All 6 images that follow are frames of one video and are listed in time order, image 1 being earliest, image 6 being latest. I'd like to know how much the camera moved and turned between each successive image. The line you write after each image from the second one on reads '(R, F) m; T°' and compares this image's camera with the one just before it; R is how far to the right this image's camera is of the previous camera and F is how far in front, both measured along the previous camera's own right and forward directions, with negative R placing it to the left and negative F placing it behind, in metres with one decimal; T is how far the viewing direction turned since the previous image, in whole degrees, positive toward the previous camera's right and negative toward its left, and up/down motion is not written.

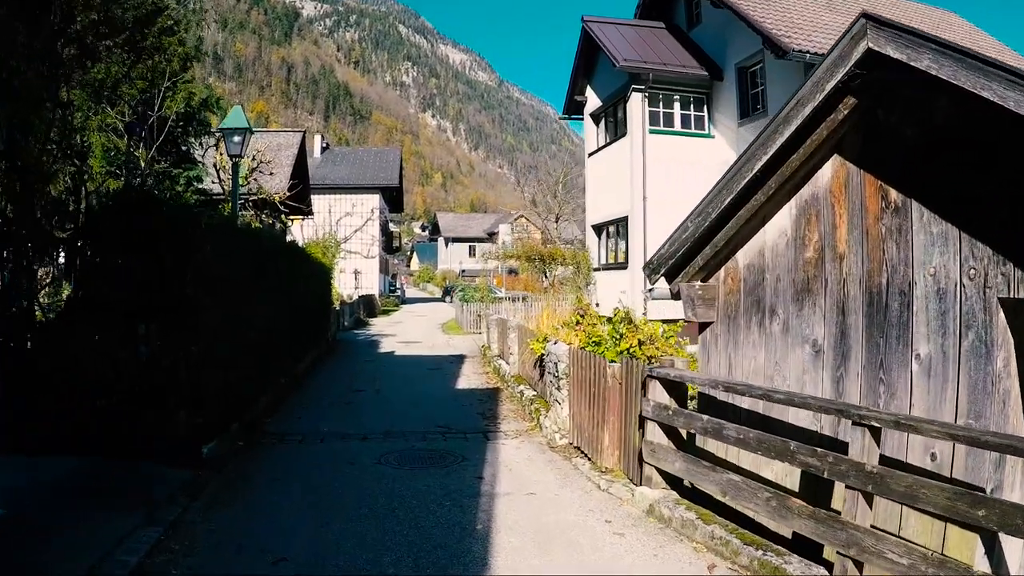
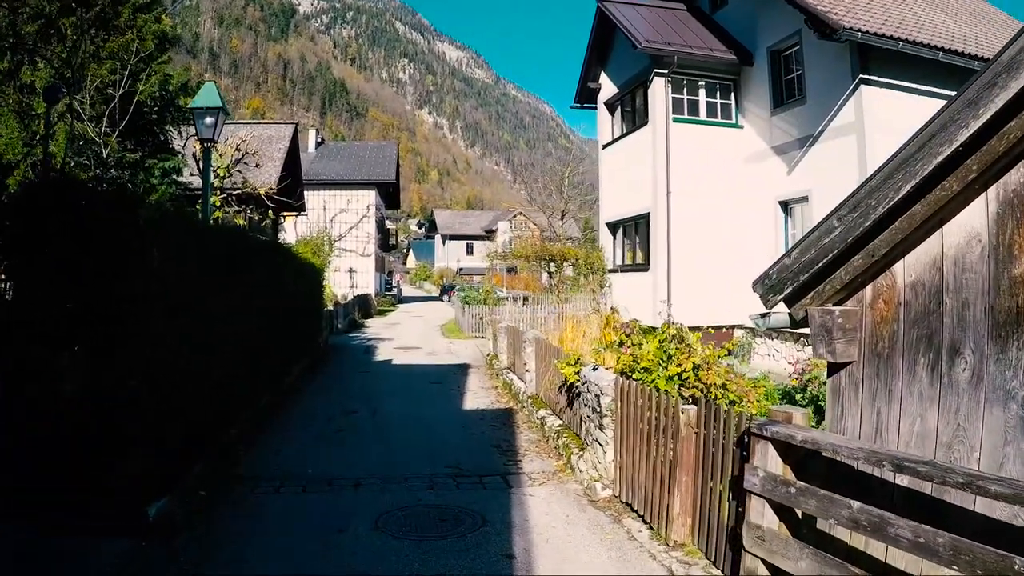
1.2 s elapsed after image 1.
(-0.3, +1.3) m; 0°
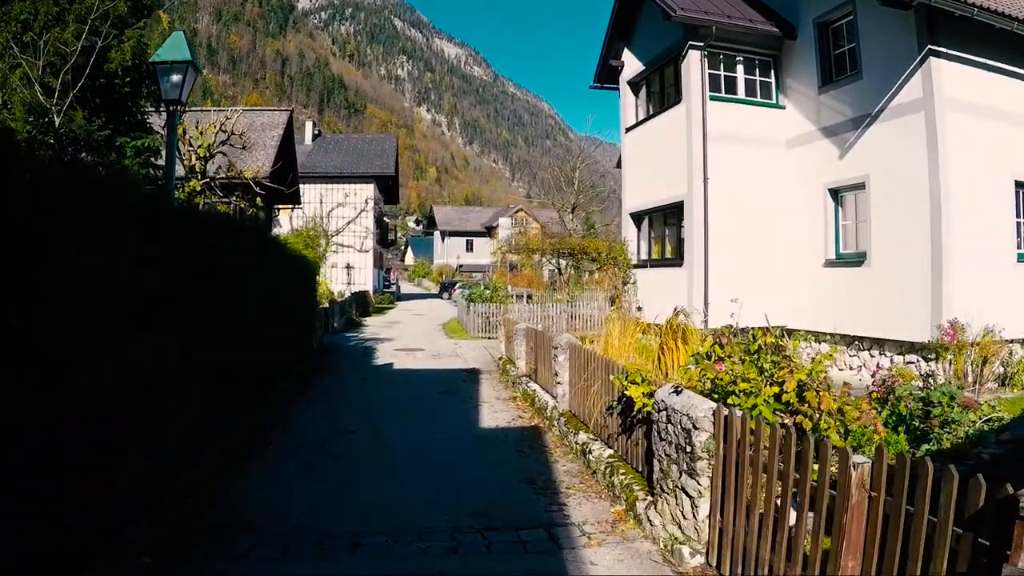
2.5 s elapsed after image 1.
(-0.3, +1.4) m; 0°
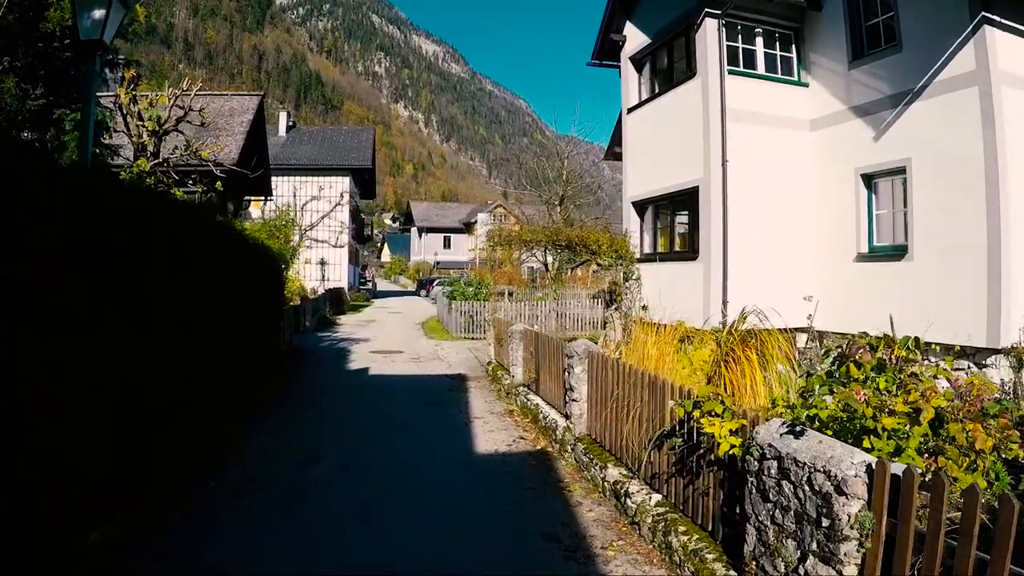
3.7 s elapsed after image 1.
(-0.2, +1.4) m; +2°
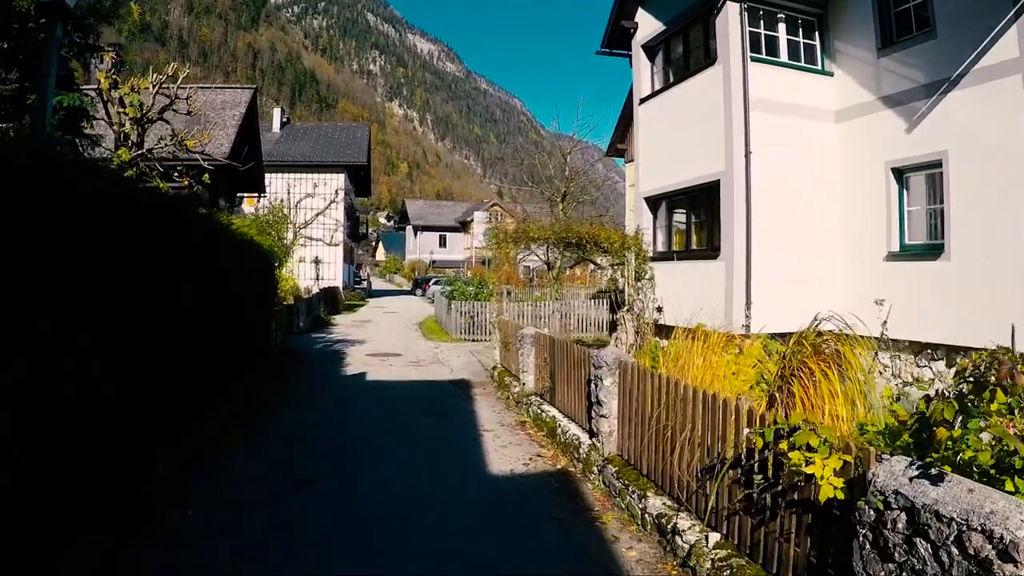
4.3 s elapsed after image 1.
(-0.2, +0.6) m; 0°
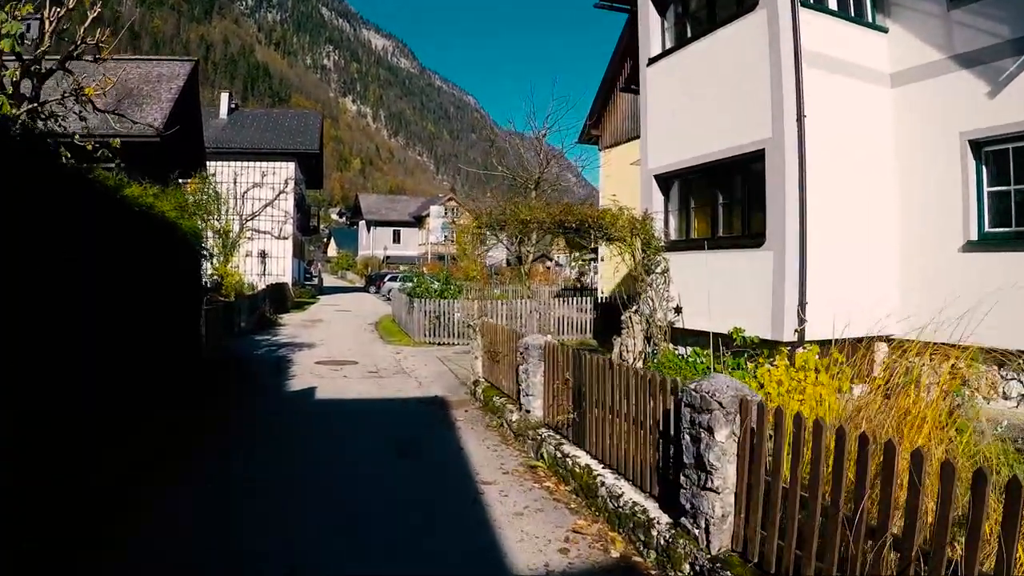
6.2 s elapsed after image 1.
(-0.4, +2.1) m; +4°
